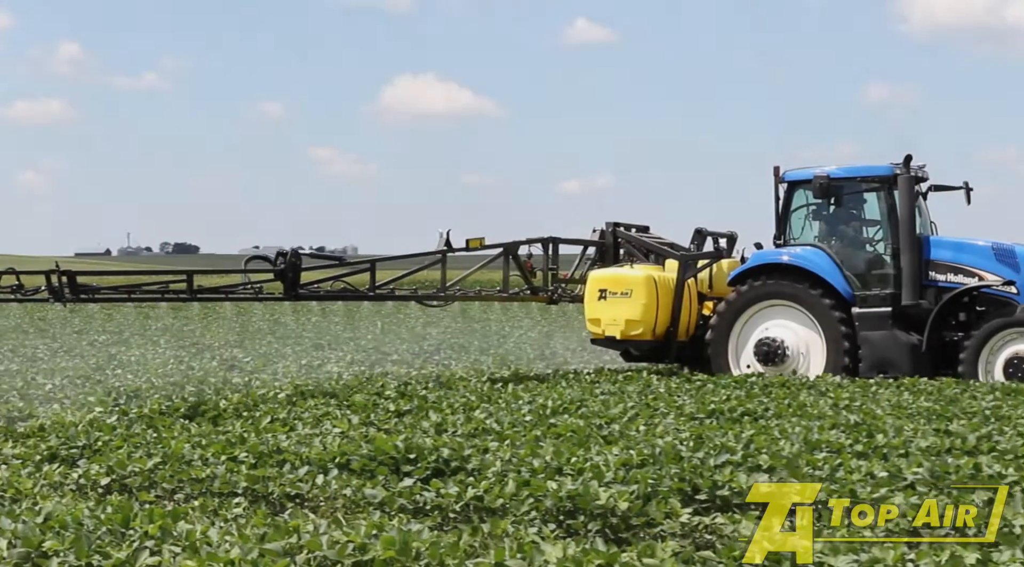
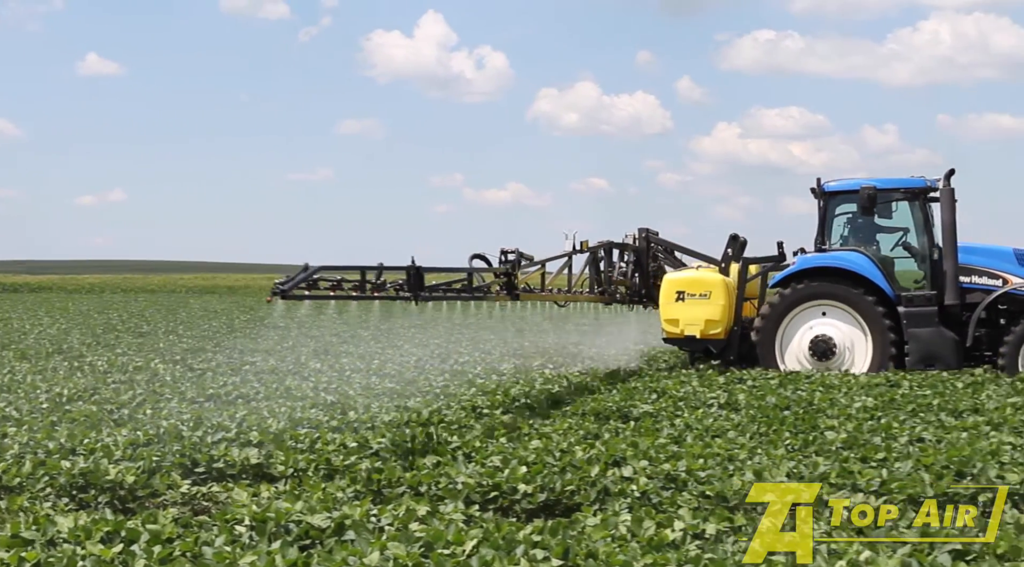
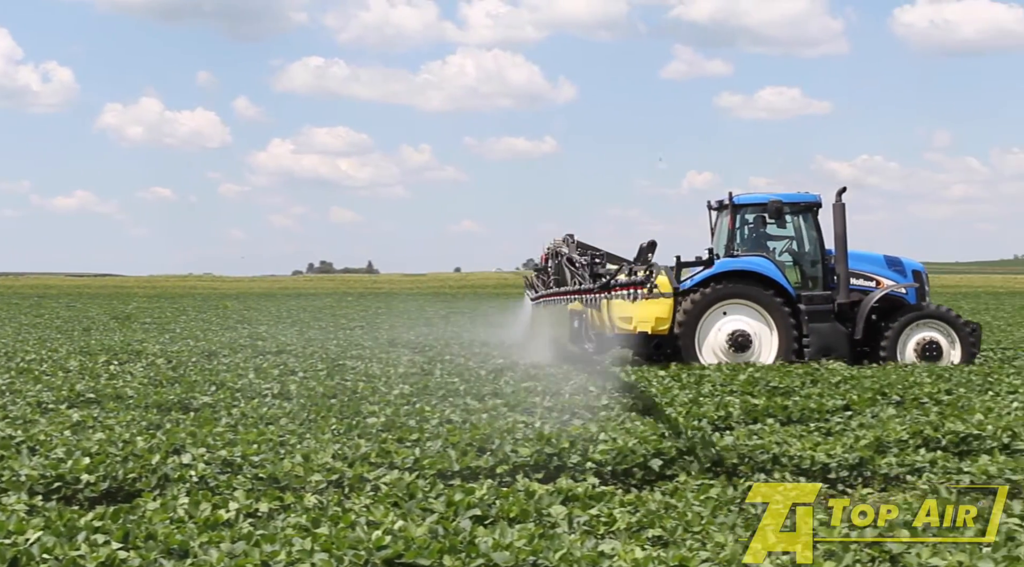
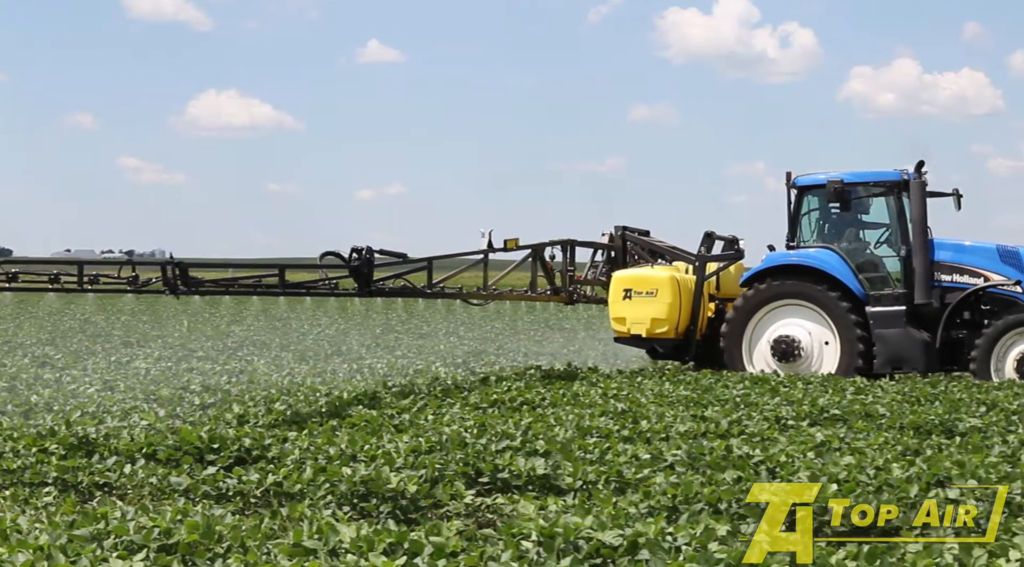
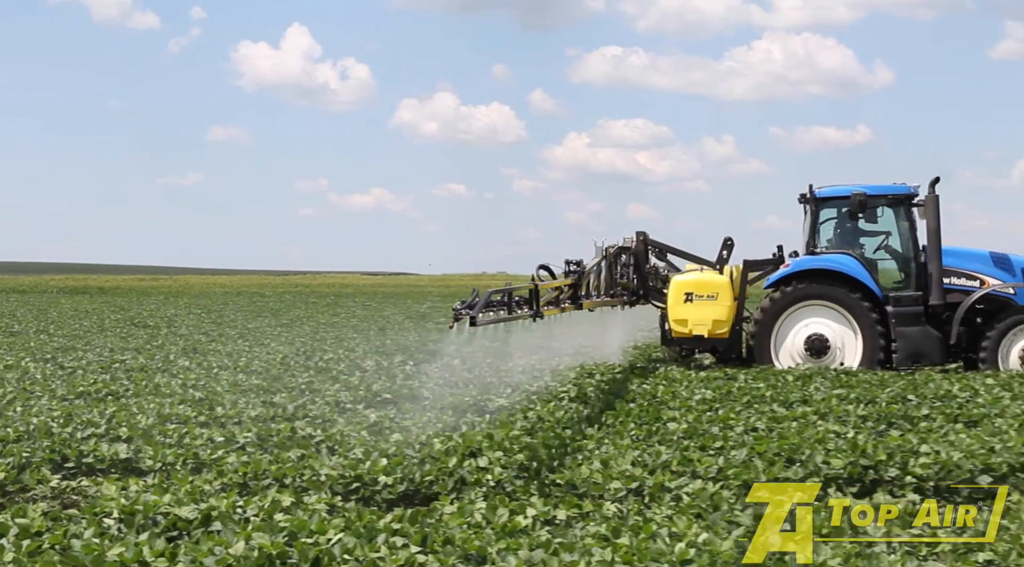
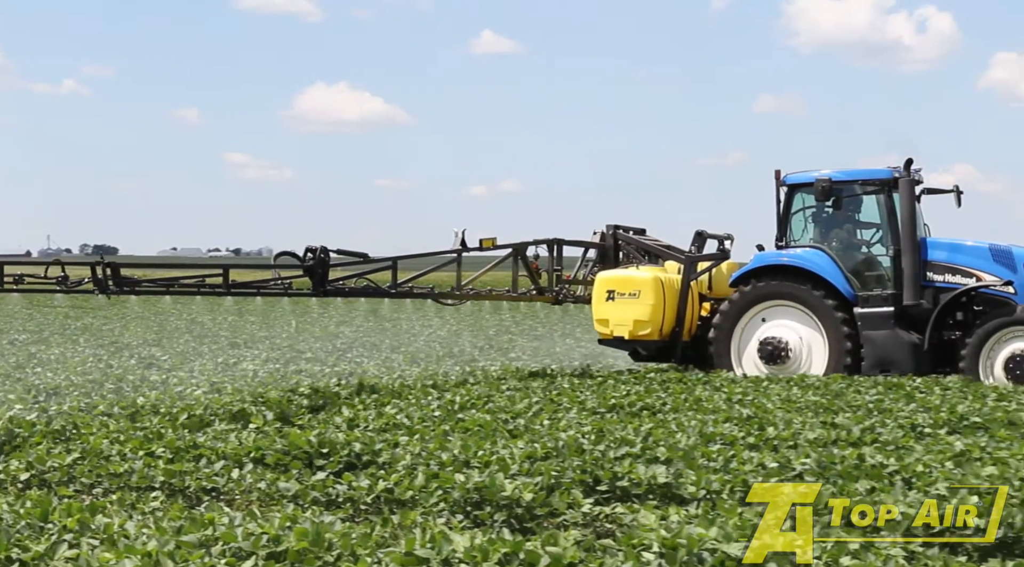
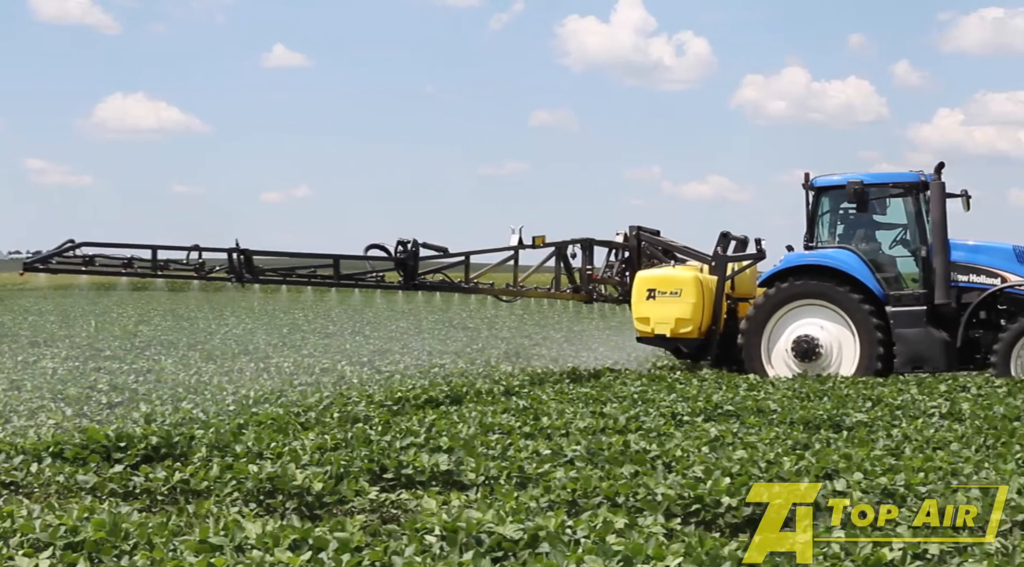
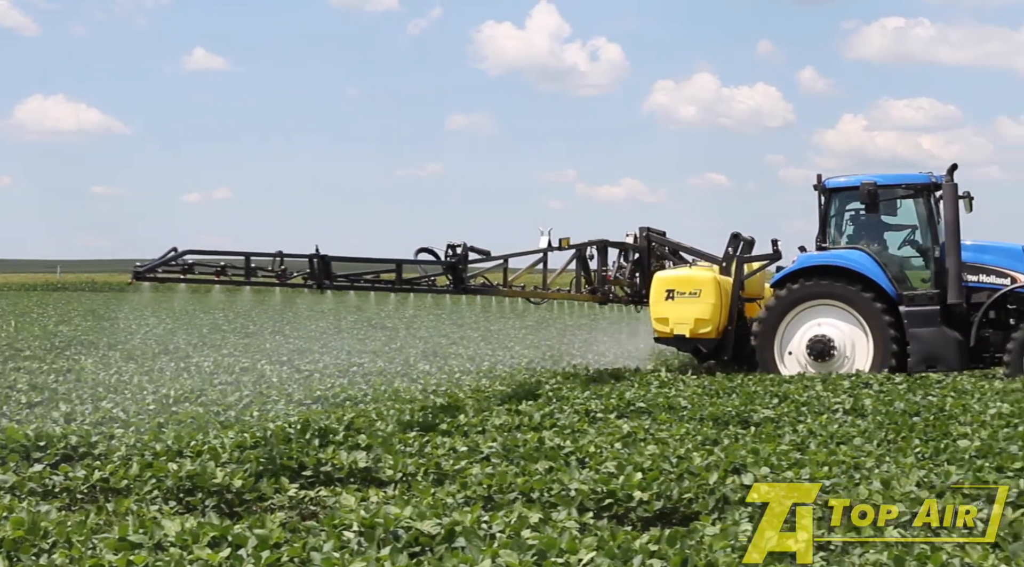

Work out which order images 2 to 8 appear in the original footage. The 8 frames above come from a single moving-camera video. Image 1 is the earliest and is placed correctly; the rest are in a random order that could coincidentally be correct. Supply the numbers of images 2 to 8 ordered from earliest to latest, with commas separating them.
6, 4, 7, 8, 2, 5, 3
